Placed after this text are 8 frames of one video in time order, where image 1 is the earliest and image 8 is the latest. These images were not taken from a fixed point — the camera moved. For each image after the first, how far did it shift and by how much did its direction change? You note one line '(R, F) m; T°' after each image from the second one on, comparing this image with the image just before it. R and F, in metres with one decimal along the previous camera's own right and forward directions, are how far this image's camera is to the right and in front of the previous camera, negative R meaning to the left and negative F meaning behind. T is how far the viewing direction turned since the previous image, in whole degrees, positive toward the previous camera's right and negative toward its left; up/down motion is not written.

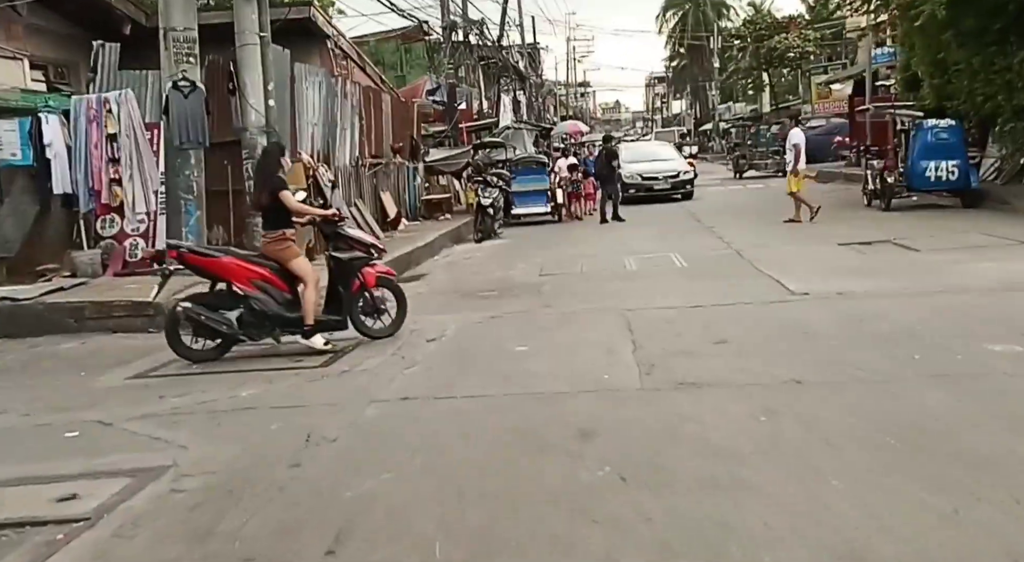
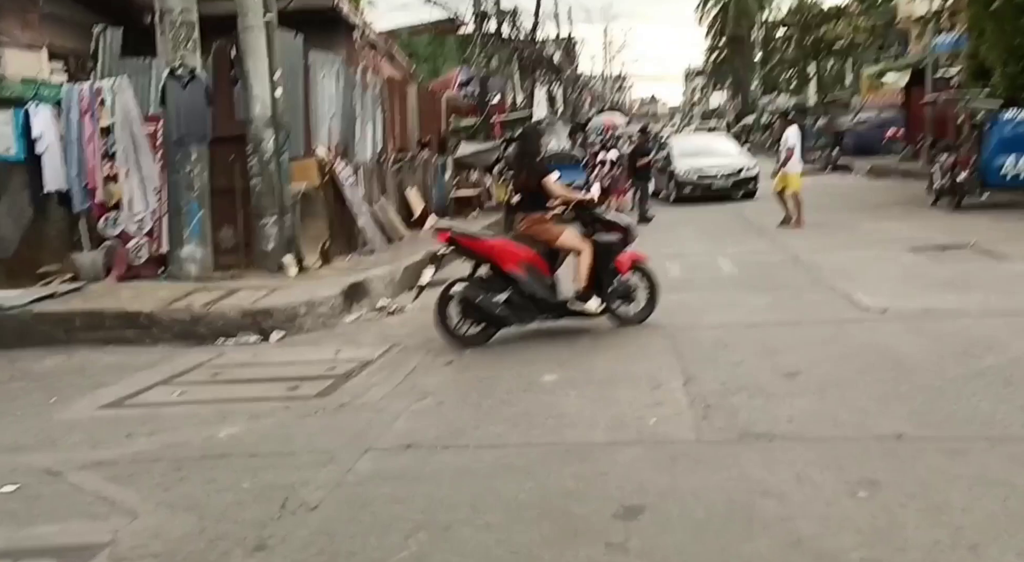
(0.0, +1.0) m; -2°
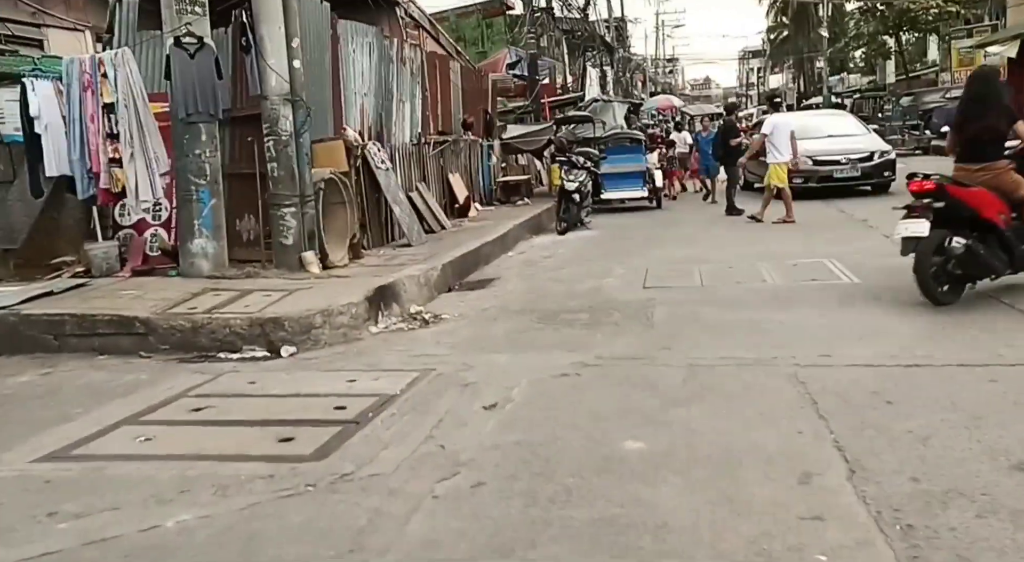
(-0.1, +1.6) m; -3°
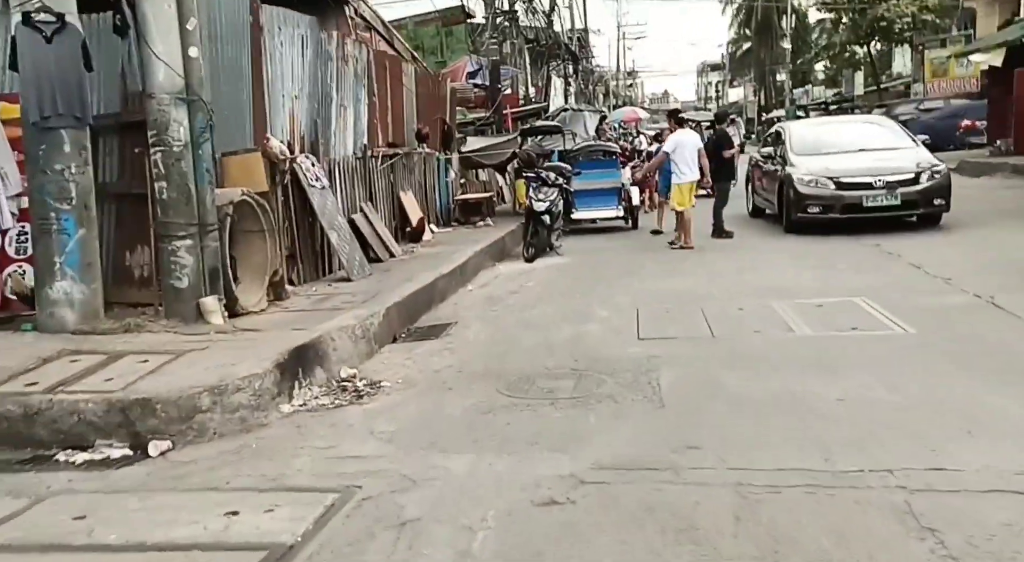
(0.0, +1.9) m; +2°
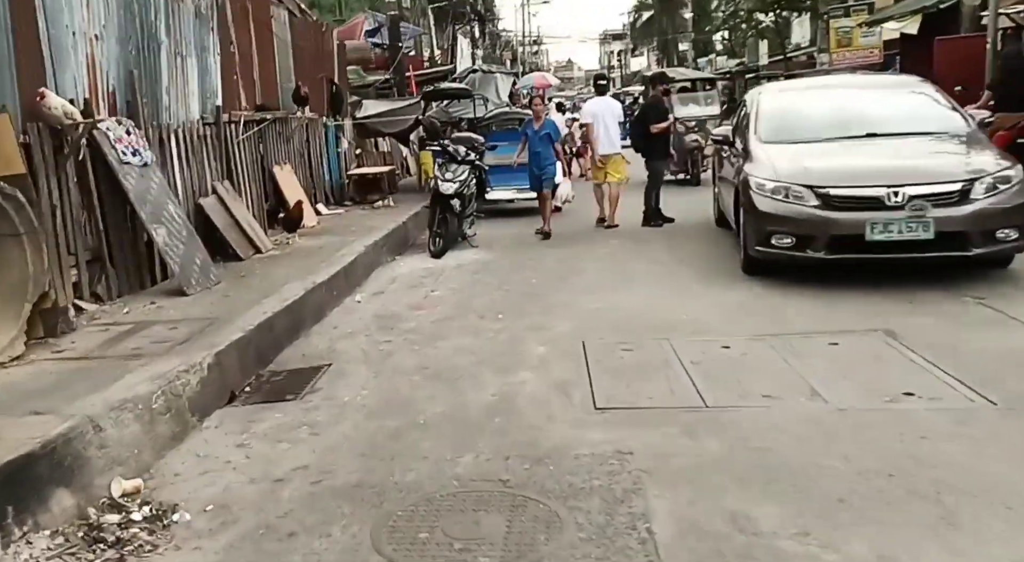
(+0.1, +2.5) m; +5°
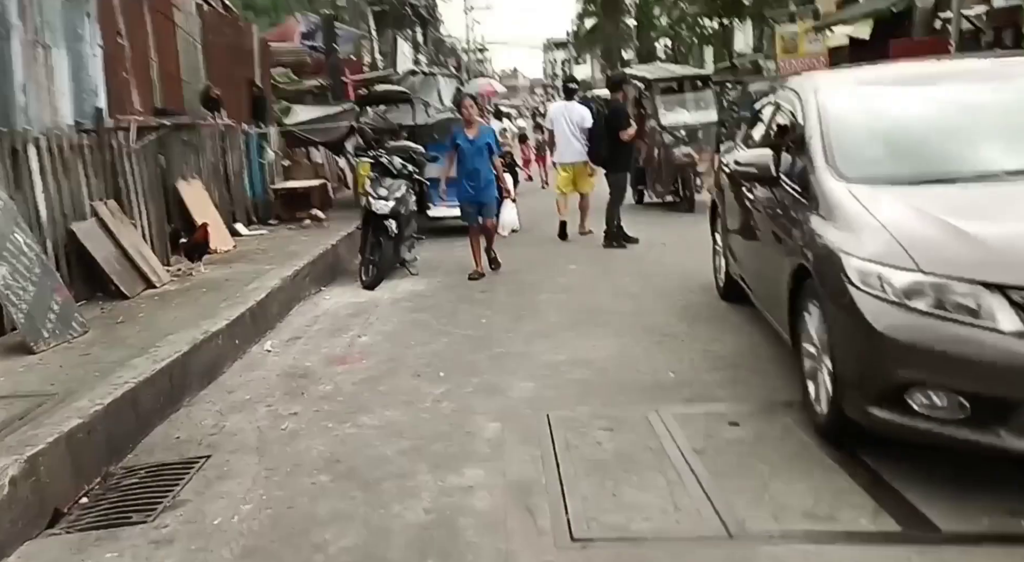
(0.0, +1.4) m; +3°
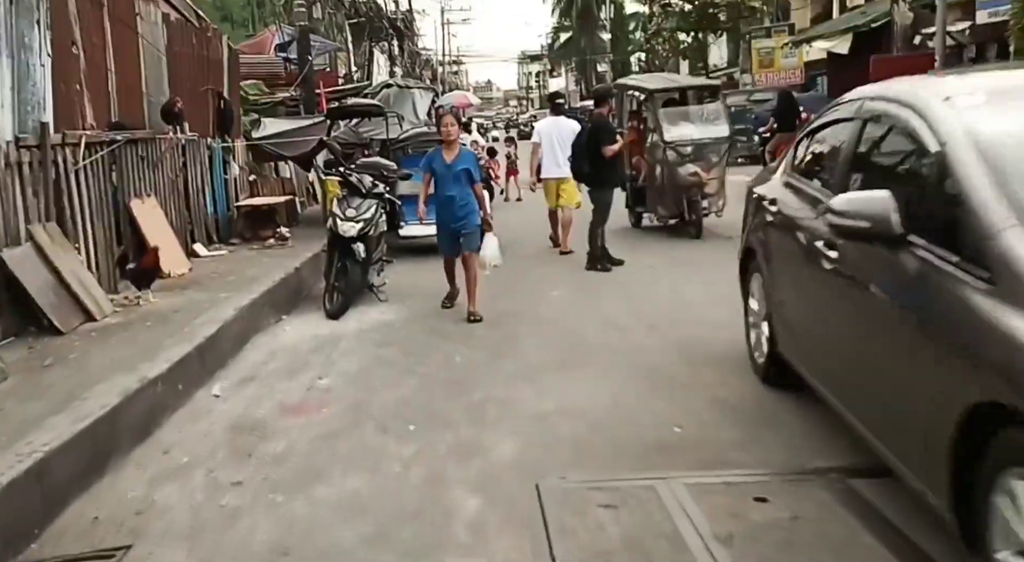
(0.0, +0.7) m; +1°
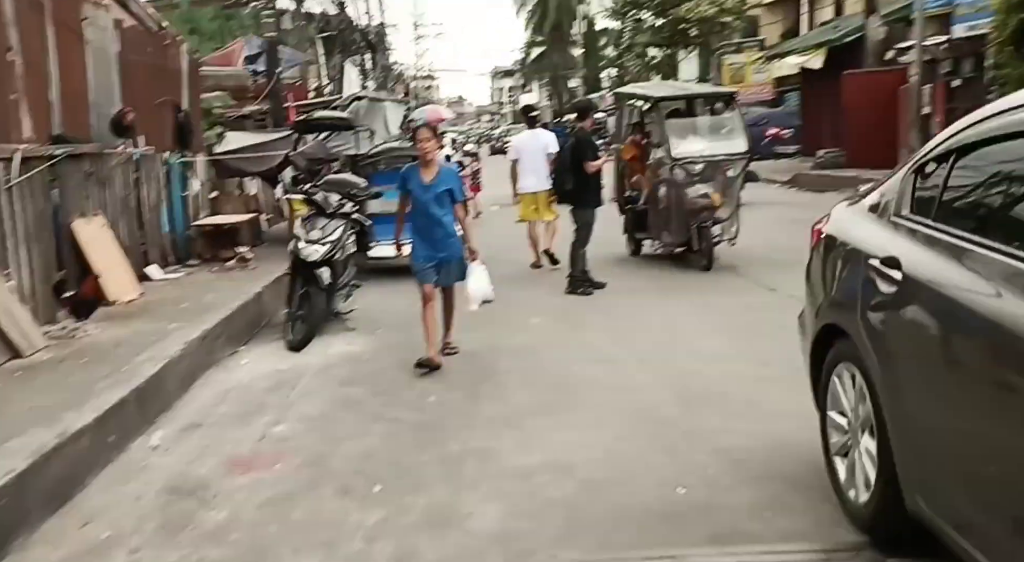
(0.0, +0.7) m; +2°
